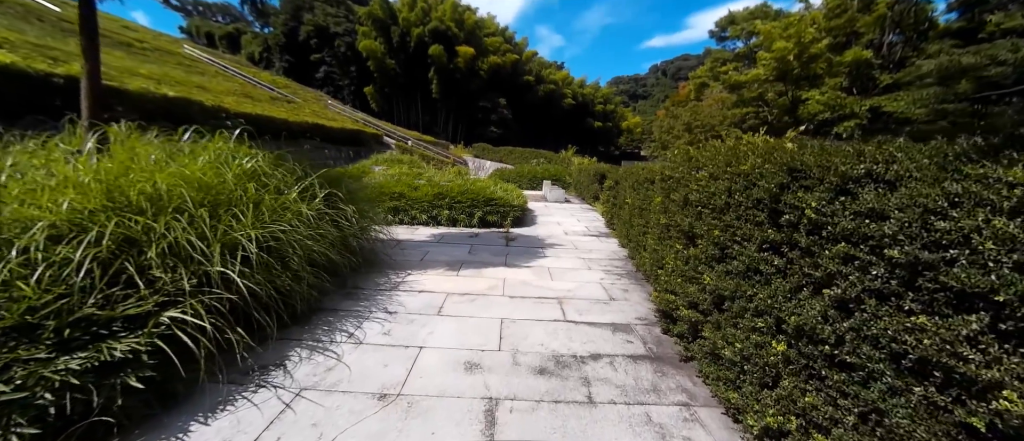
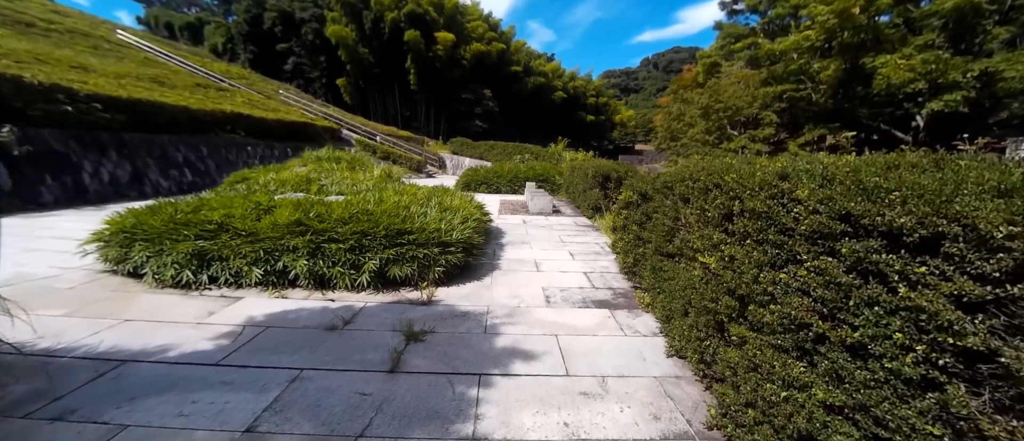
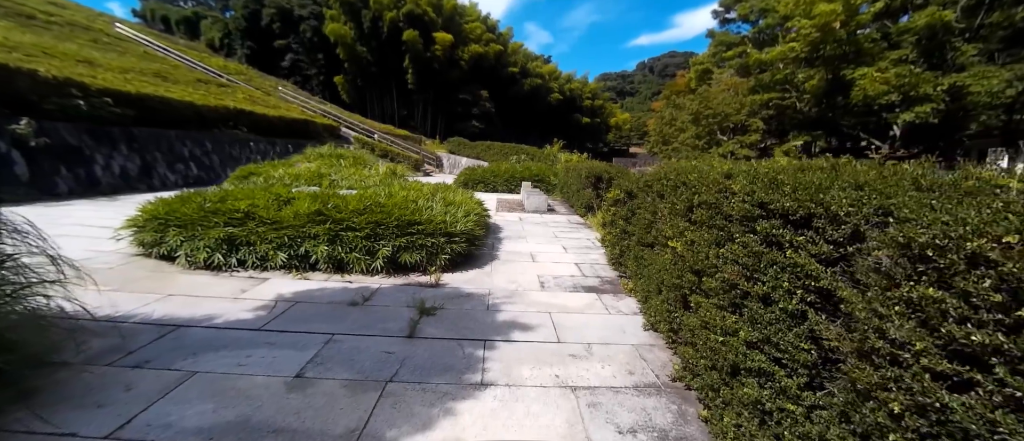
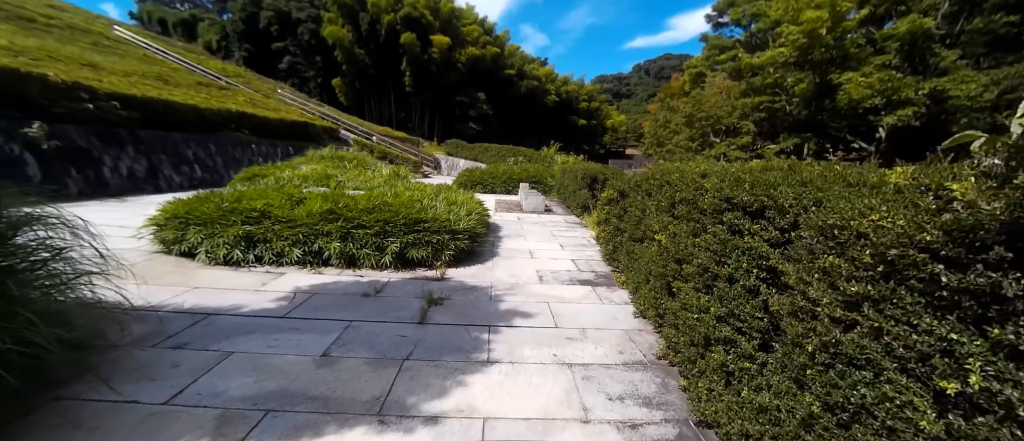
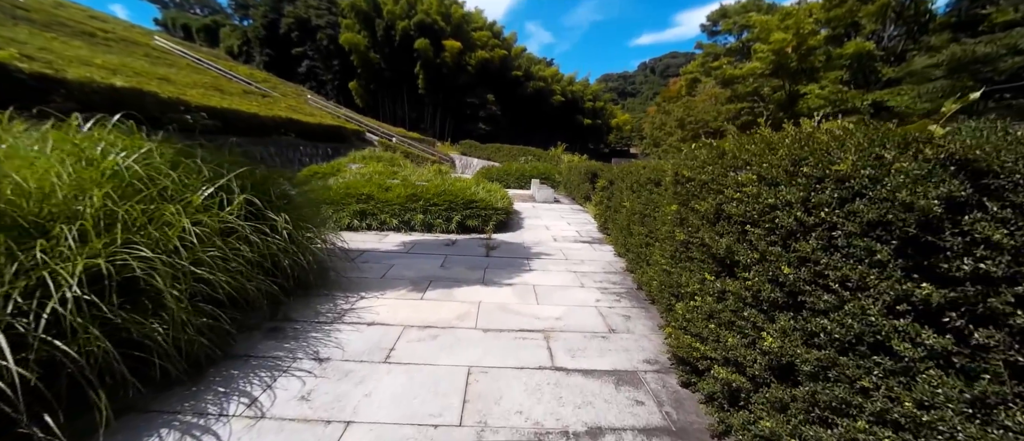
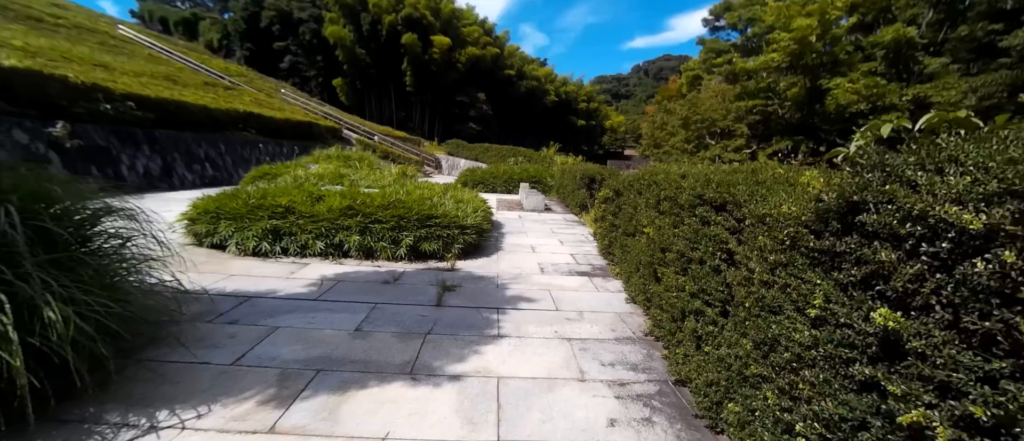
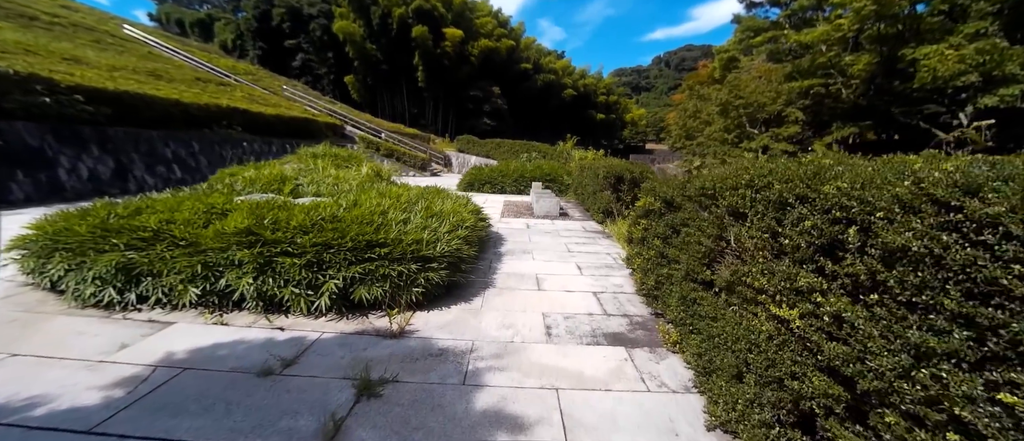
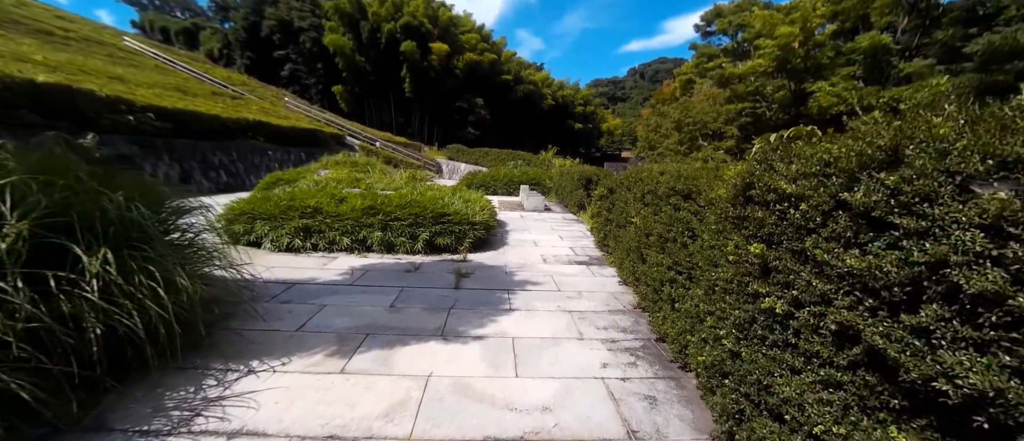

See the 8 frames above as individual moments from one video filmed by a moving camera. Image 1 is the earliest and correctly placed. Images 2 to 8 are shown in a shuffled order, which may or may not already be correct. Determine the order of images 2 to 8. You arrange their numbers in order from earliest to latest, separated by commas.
5, 8, 6, 4, 3, 2, 7
